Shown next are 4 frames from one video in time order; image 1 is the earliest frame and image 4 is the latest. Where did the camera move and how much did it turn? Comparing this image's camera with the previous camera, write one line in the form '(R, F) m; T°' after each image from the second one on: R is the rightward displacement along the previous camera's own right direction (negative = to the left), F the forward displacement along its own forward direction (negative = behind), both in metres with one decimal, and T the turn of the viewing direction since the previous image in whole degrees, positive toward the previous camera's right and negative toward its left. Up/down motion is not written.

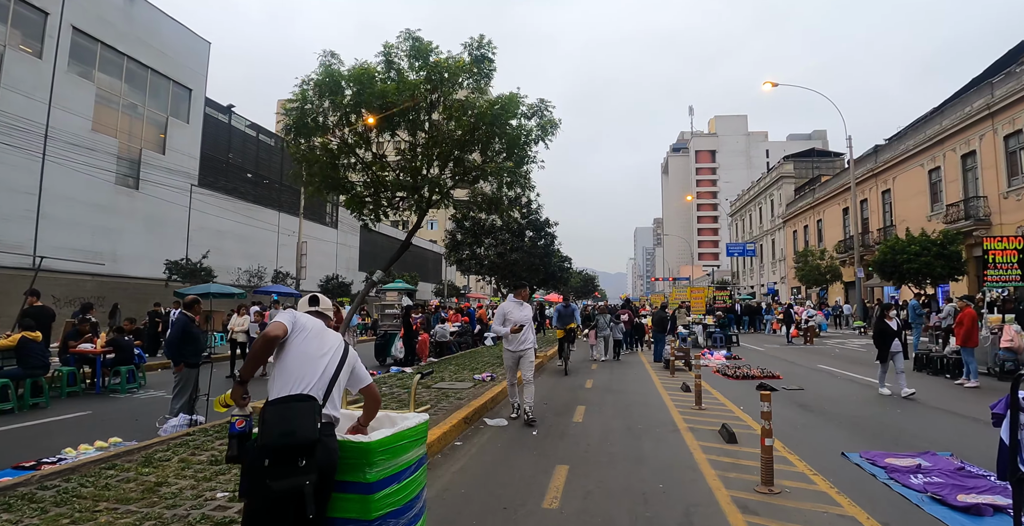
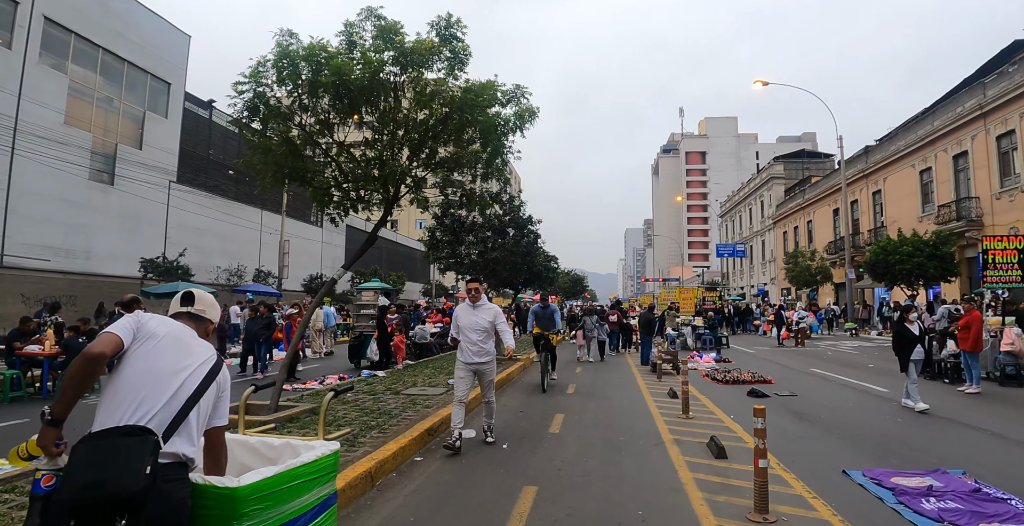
(+0.3, +0.7) m; +1°
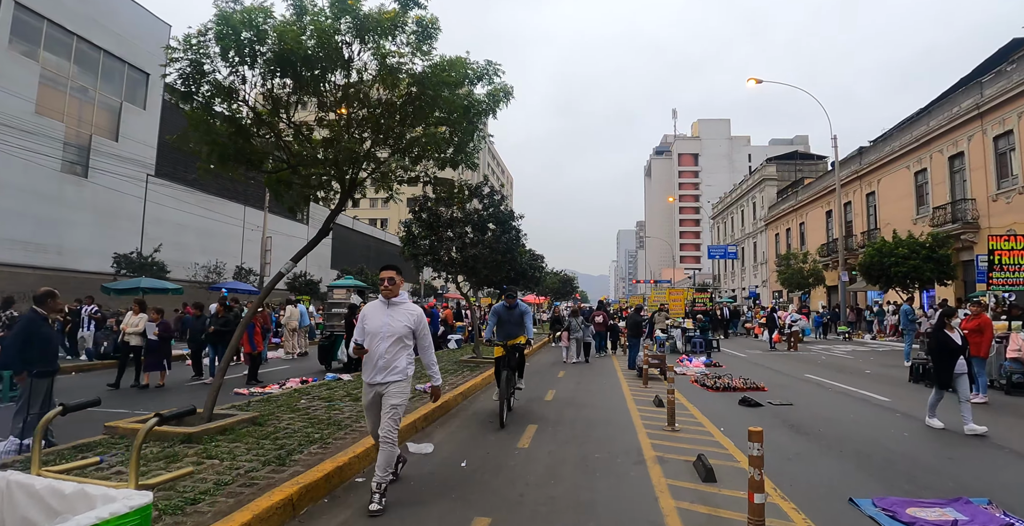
(+0.3, +0.8) m; +1°
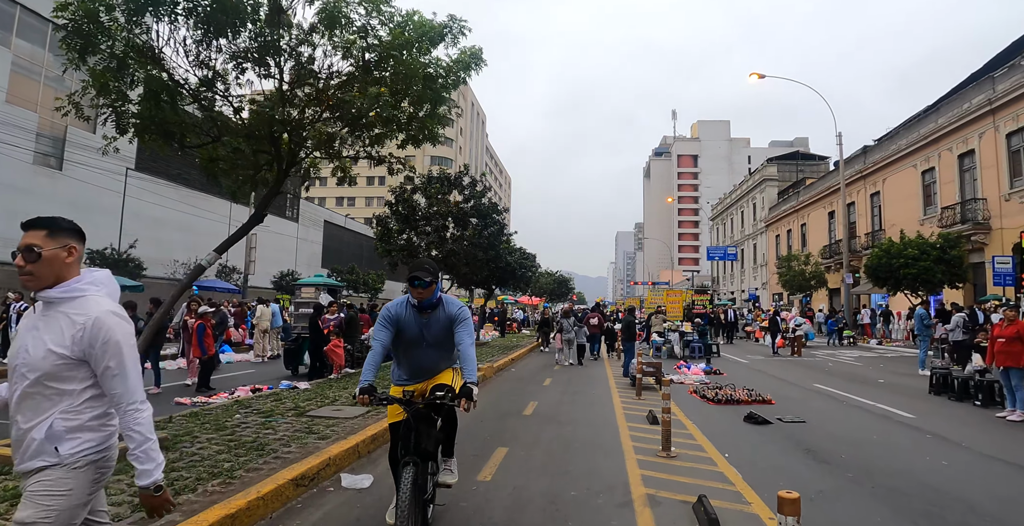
(+0.4, +1.2) m; 0°
